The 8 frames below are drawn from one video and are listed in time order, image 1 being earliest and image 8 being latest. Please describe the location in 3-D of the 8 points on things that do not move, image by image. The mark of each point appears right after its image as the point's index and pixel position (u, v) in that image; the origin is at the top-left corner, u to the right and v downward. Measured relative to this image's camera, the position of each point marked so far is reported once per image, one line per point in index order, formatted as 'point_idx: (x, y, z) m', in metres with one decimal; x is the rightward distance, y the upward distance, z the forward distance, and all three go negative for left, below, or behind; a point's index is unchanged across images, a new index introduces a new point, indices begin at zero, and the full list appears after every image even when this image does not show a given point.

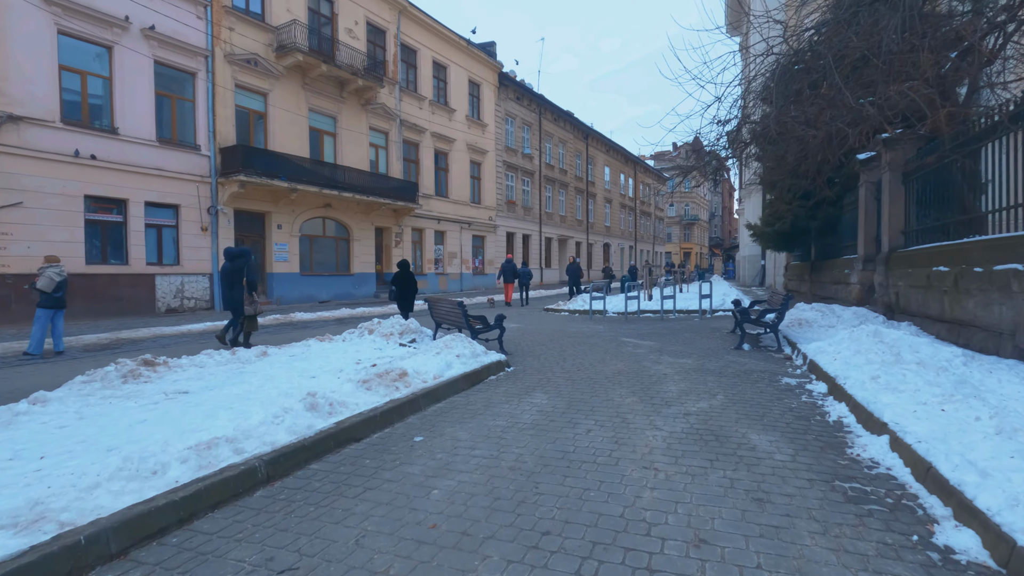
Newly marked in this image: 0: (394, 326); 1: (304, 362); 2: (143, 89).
0: (-2.1, -0.7, +9.5) m
1: (-2.8, -1.0, +7.1) m
2: (-11.9, +6.4, +17.3) m
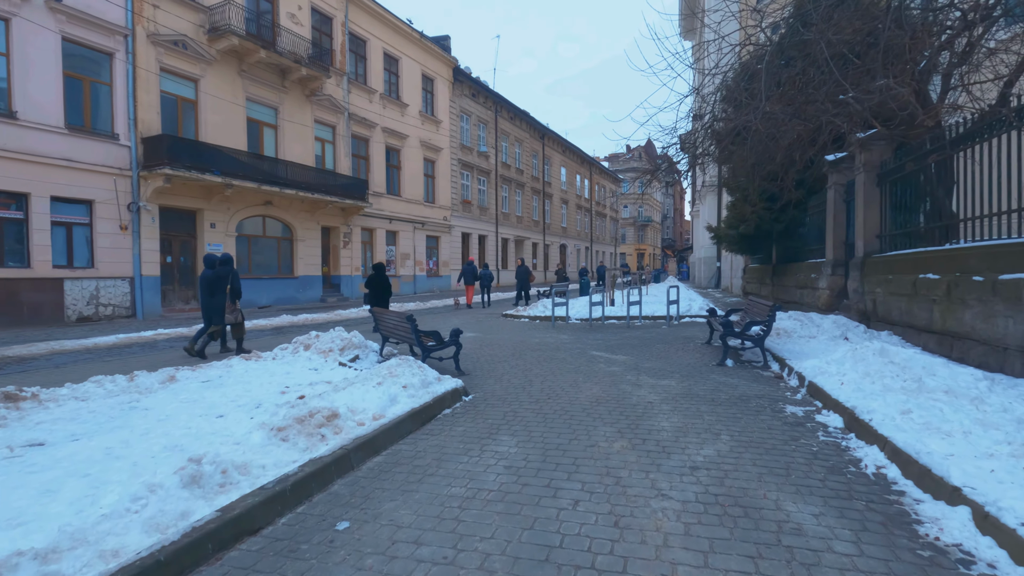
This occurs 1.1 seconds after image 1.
0: (-2.8, -0.8, +8.3) m
1: (-3.3, -1.1, +5.8) m
2: (-13.2, +6.3, +15.3) m
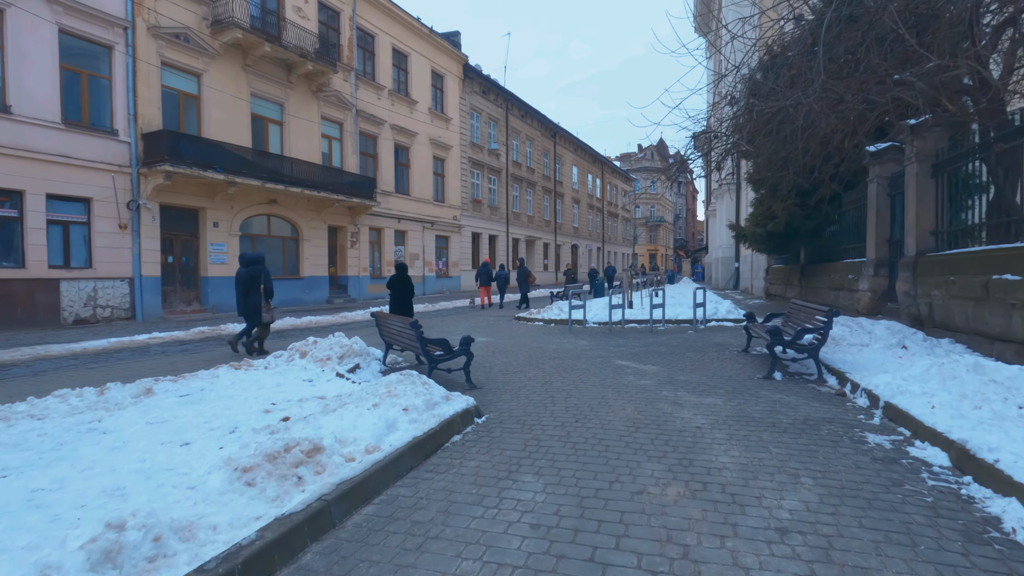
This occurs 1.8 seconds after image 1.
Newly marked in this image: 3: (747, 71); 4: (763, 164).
0: (-2.6, -0.9, +7.5) m
1: (-3.1, -1.1, +5.1) m
2: (-12.9, +6.2, +14.8) m
3: (+4.2, +3.9, +9.8) m
4: (+5.6, +2.8, +11.9) m
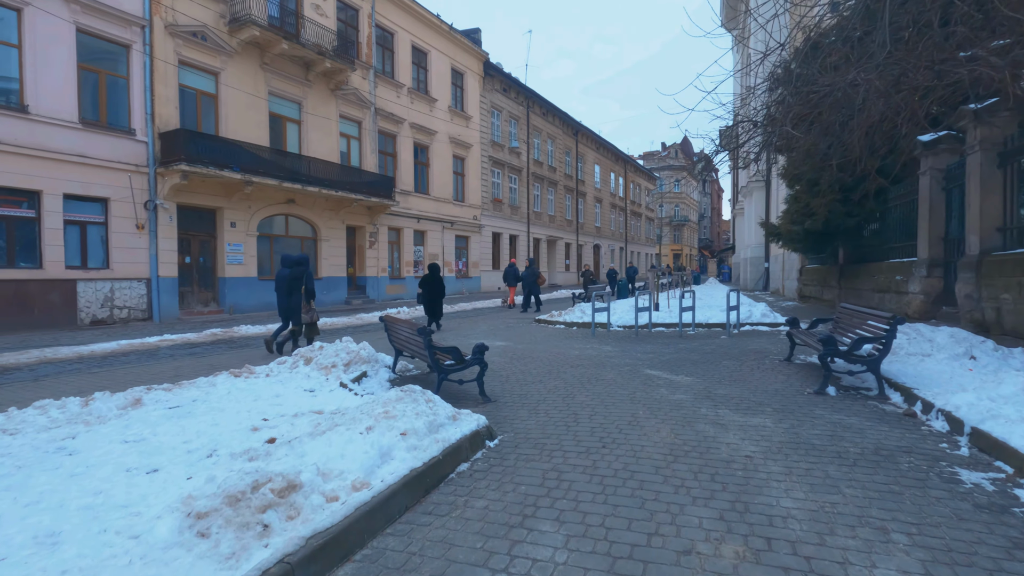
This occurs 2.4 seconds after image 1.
0: (-2.3, -0.9, +7.0) m
1: (-2.9, -1.2, +4.6) m
2: (-12.3, +6.2, +14.7) m
3: (+4.6, +3.9, +9.0) m
4: (+6.0, +2.8, +11.1) m
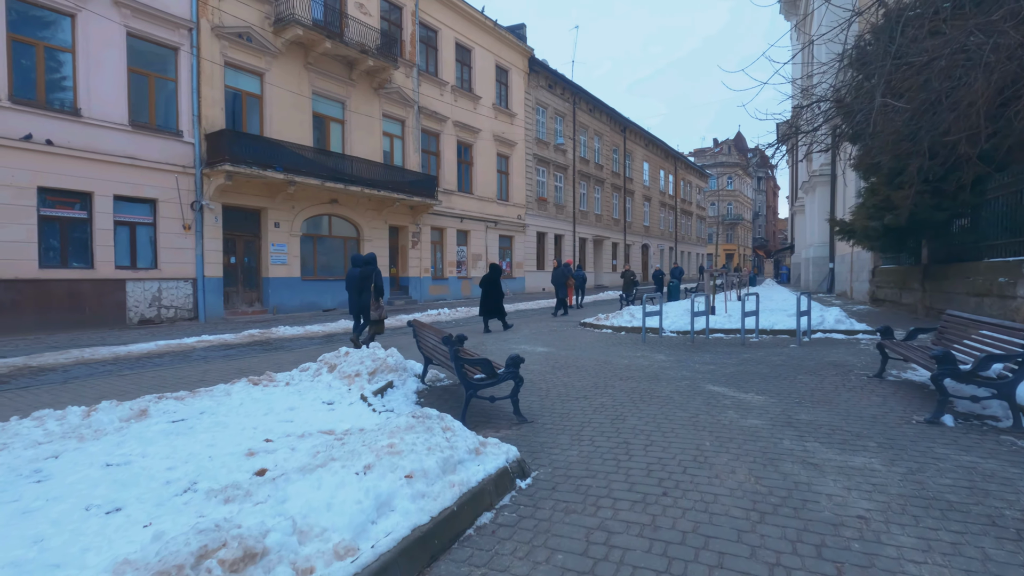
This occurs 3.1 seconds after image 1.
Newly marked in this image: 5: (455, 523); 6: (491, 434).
0: (-1.8, -0.9, +6.4) m
1: (-2.7, -1.2, +4.1) m
2: (-11.1, +6.2, +14.9) m
3: (+5.2, +3.8, +7.9) m
4: (+6.9, +2.7, +9.8) m
5: (-0.3, -1.1, +2.6) m
6: (-0.2, -1.2, +4.4) m
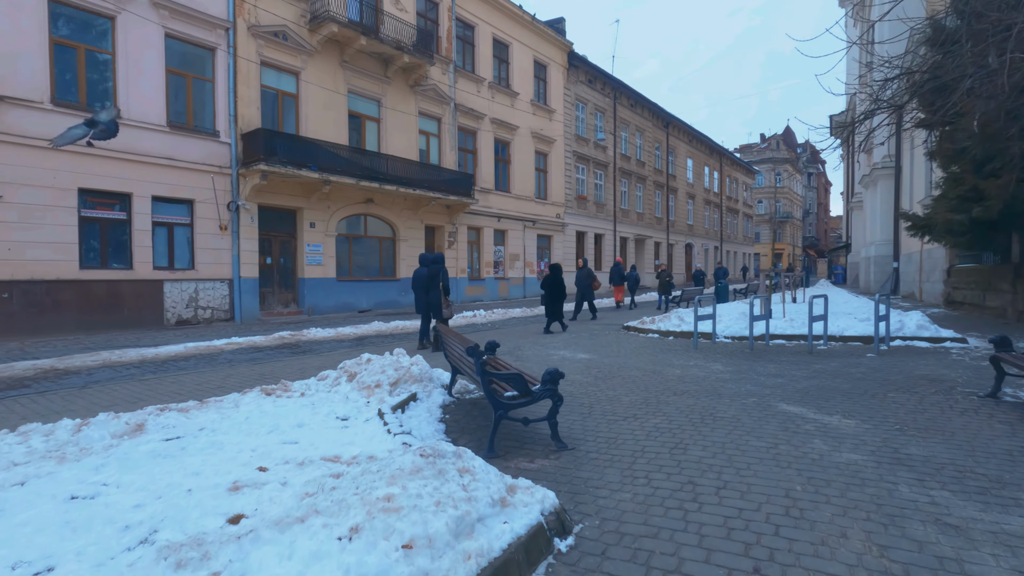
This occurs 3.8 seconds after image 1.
0: (-1.4, -0.9, +5.8) m
1: (-2.4, -1.2, +3.5) m
2: (-10.1, +6.2, +15.0) m
3: (+5.7, +3.8, +6.7) m
4: (+7.5, +2.7, +8.6) m
5: (-0.1, -1.1, +1.9) m
6: (+0.1, -1.2, +3.7) m
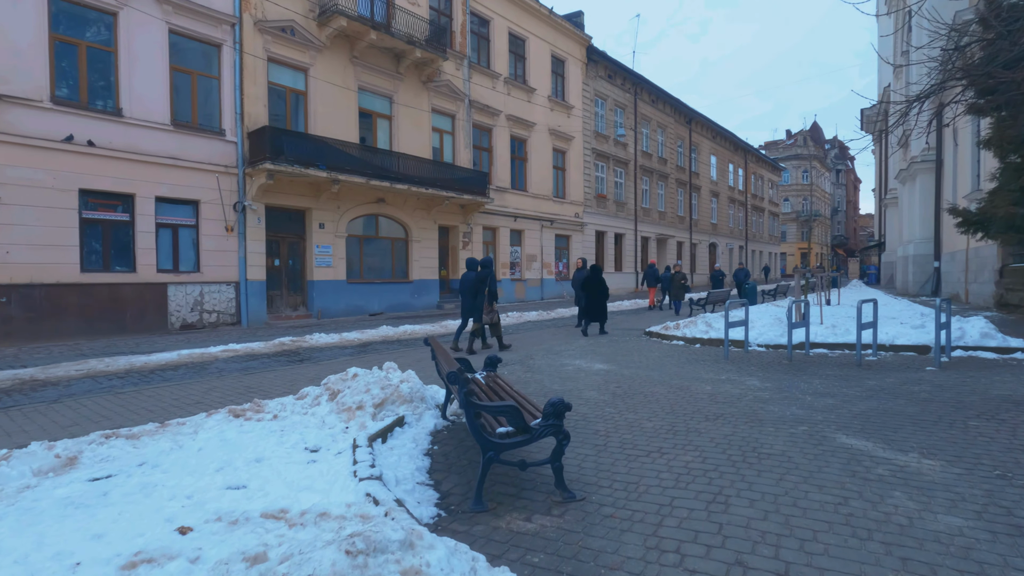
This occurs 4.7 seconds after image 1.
0: (-1.4, -1.0, +5.1) m
1: (-2.5, -1.3, +2.8) m
2: (-9.7, +6.1, +14.5) m
3: (+5.8, +3.8, +5.7) m
4: (+7.6, +2.6, +7.5) m
5: (-0.3, -1.2, +1.1) m
6: (+0.1, -1.3, +2.9) m
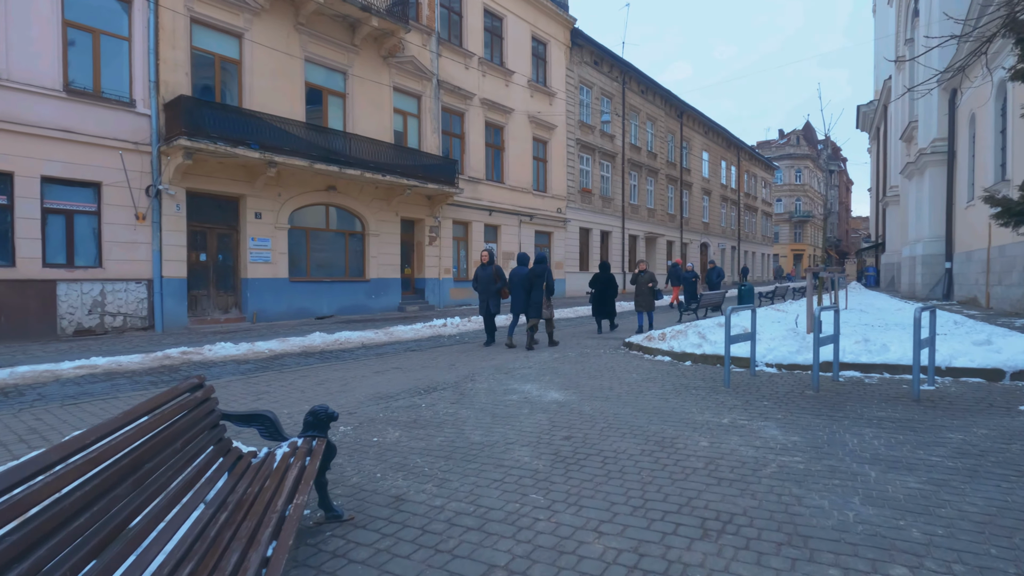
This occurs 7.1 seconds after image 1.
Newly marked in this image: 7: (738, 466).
0: (-2.2, -1.0, +2.8) m
1: (-3.3, -1.2, +0.5) m
2: (-10.7, +6.2, +12.1) m
3: (+4.9, +3.7, +3.5) m
4: (+6.8, +2.6, +5.3) m
5: (-1.0, -1.2, -1.2) m
6: (-0.7, -1.3, +0.6) m
7: (+1.5, -1.2, +3.7) m
